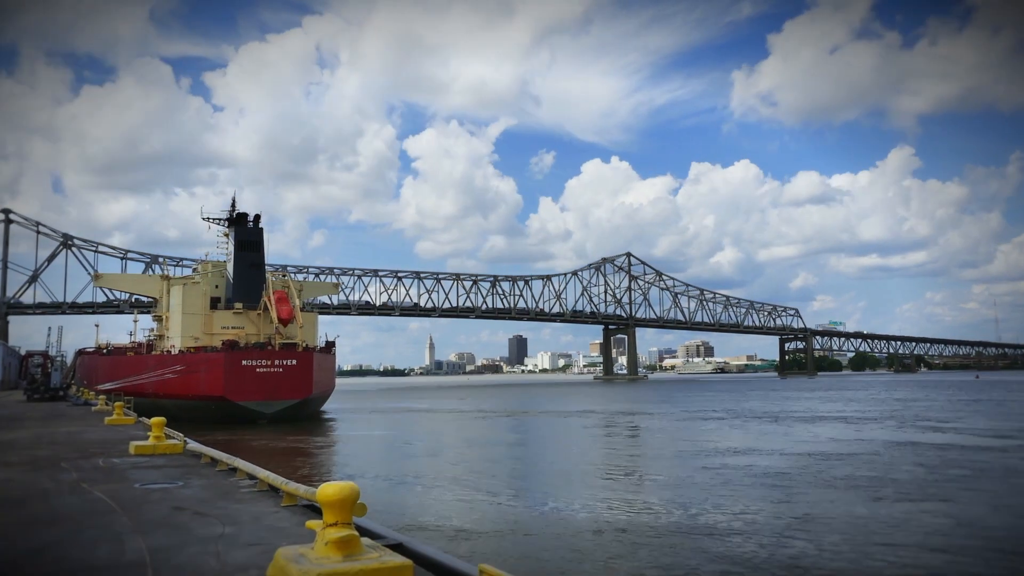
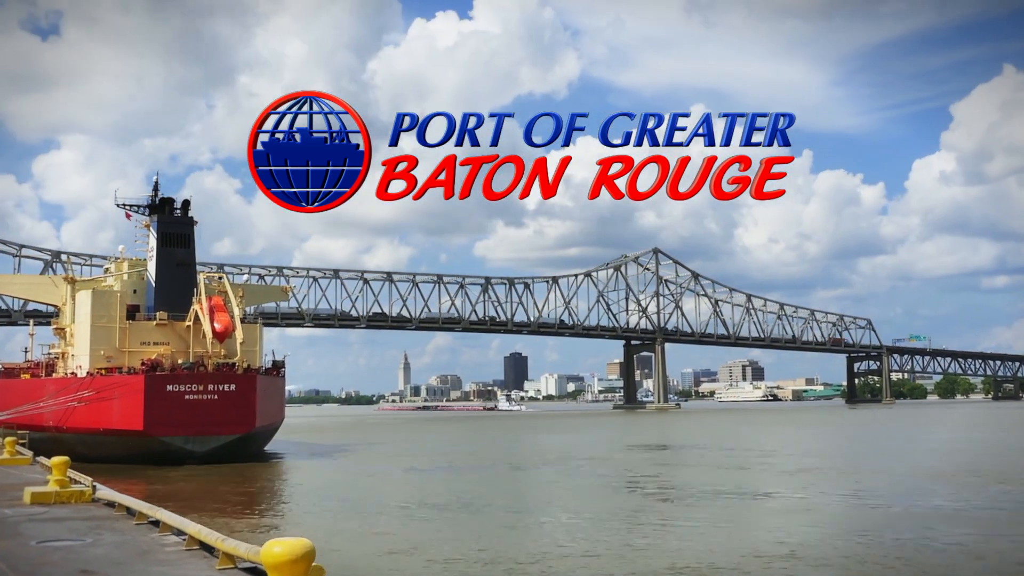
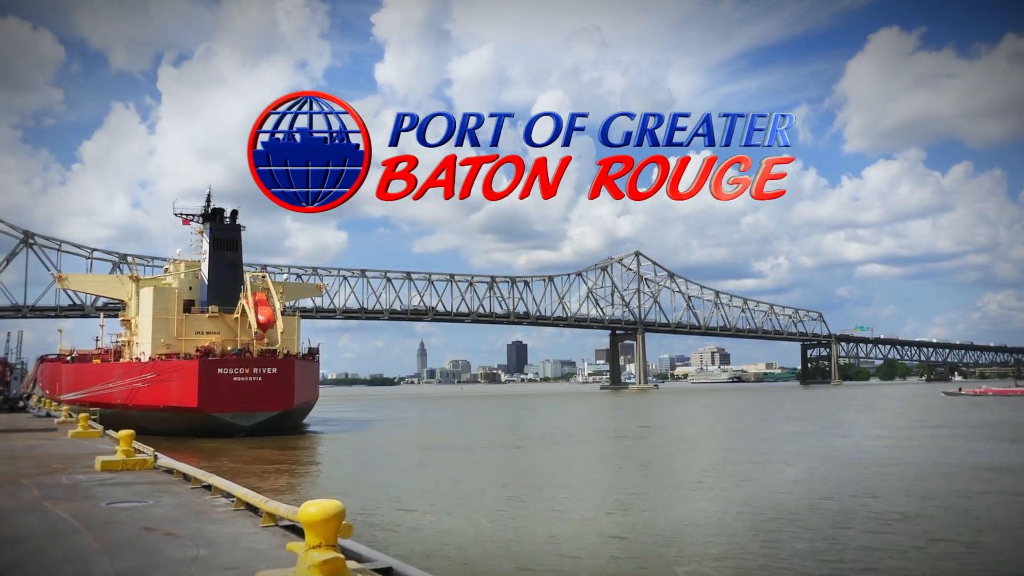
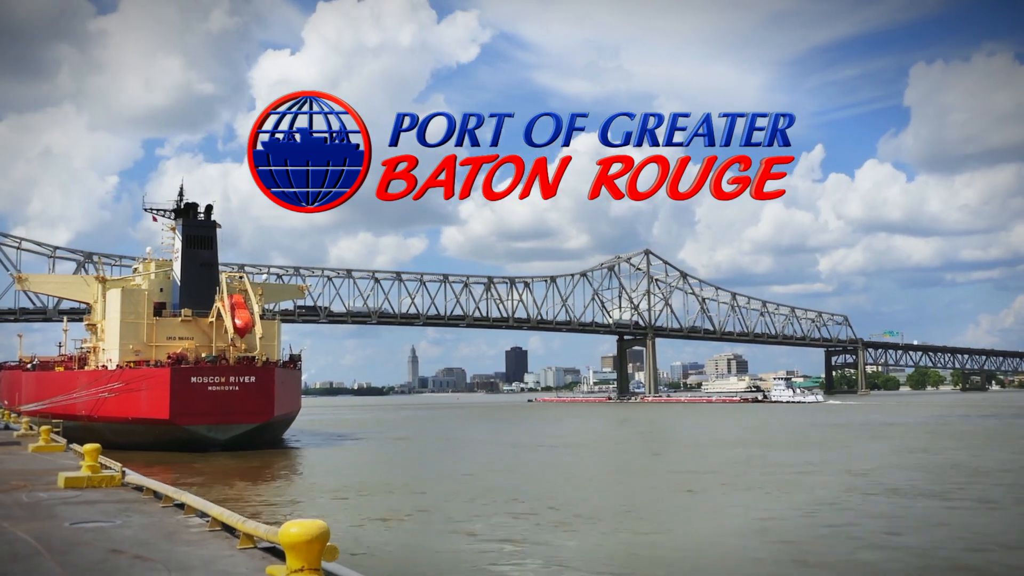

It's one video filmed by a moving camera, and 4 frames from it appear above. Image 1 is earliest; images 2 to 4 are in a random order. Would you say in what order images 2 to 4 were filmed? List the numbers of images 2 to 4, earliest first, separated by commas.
3, 4, 2
